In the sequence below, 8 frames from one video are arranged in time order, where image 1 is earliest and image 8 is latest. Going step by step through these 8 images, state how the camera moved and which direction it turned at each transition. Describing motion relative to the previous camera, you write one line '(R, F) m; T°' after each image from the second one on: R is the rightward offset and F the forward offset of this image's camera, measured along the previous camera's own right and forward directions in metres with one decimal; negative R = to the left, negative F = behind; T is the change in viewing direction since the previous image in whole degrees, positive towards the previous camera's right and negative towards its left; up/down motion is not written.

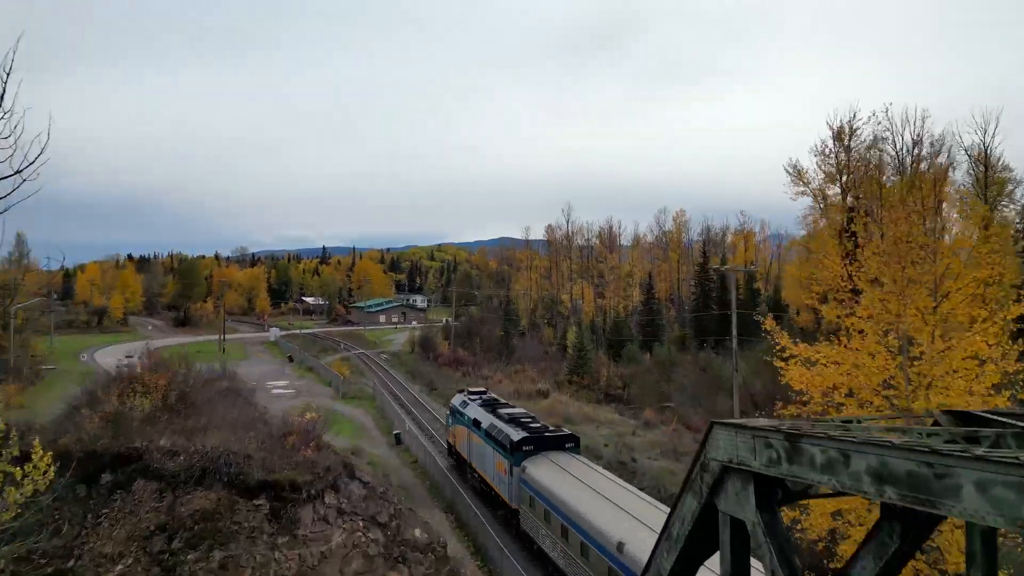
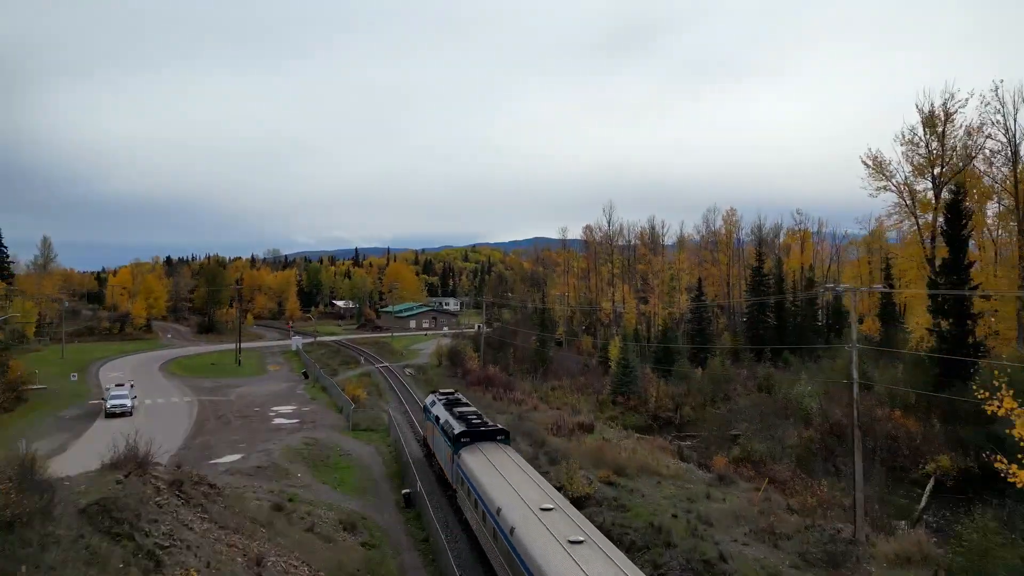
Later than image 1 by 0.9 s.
(-0.1, +4.6) m; -3°
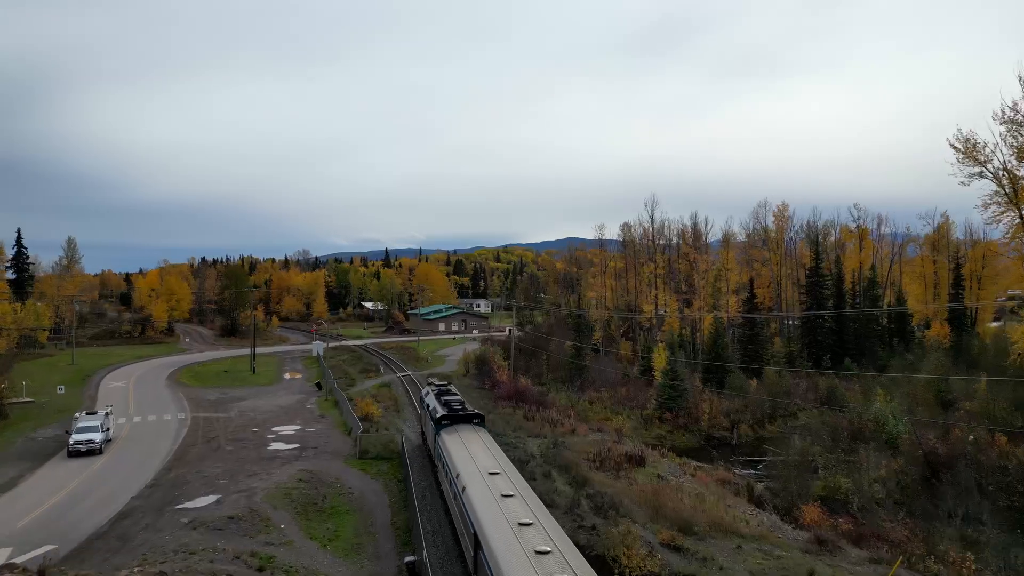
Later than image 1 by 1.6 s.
(-0.1, +4.1) m; -3°
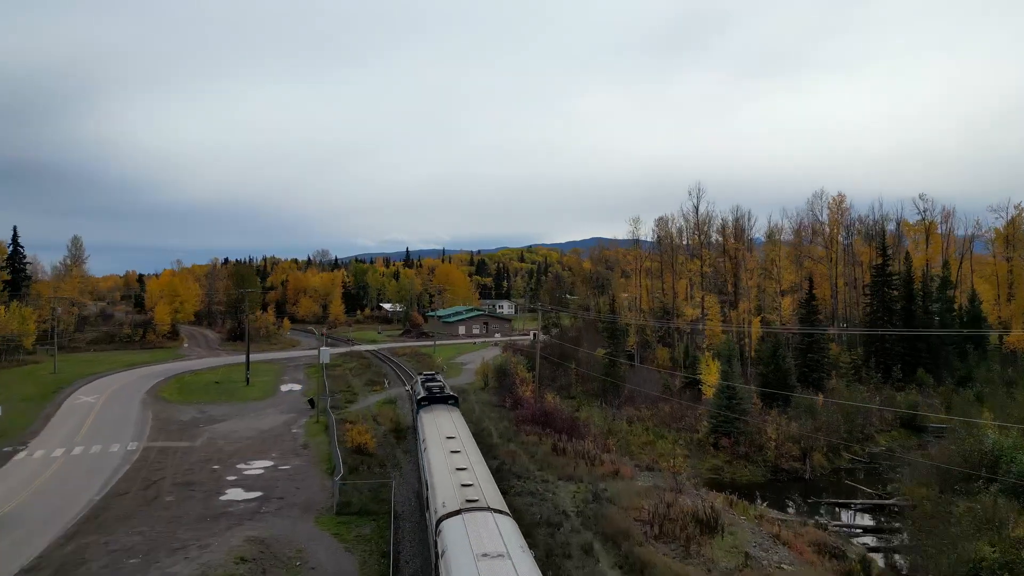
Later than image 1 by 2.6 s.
(0.0, +5.5) m; -2°
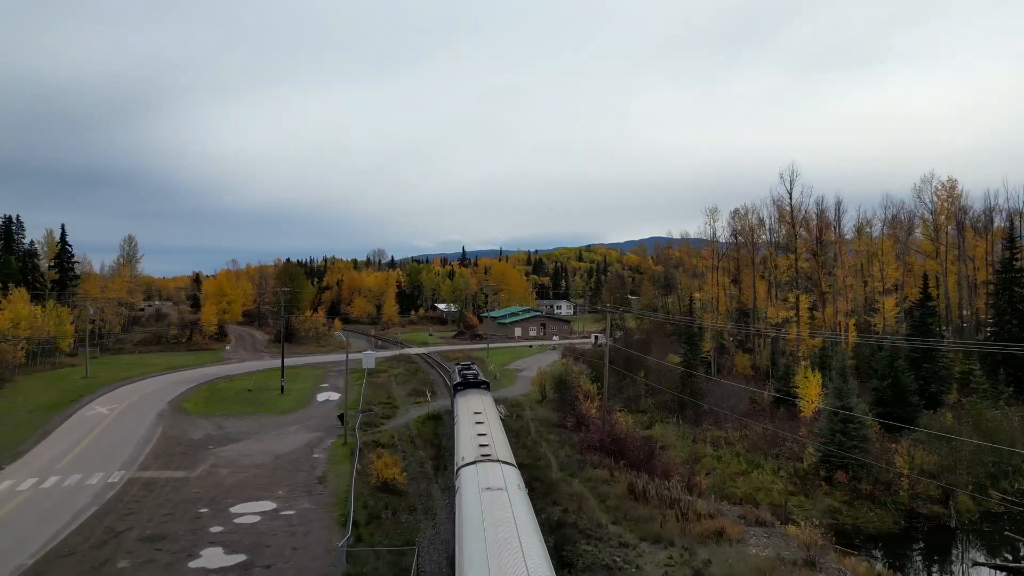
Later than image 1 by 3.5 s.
(-0.2, +4.9) m; -5°
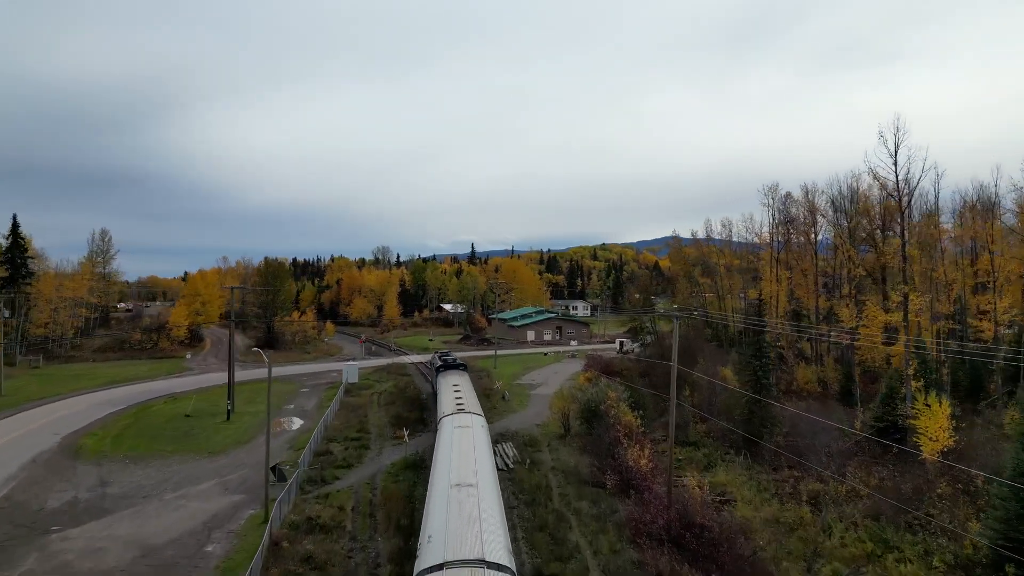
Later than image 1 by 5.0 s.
(0.0, +8.6) m; -1°
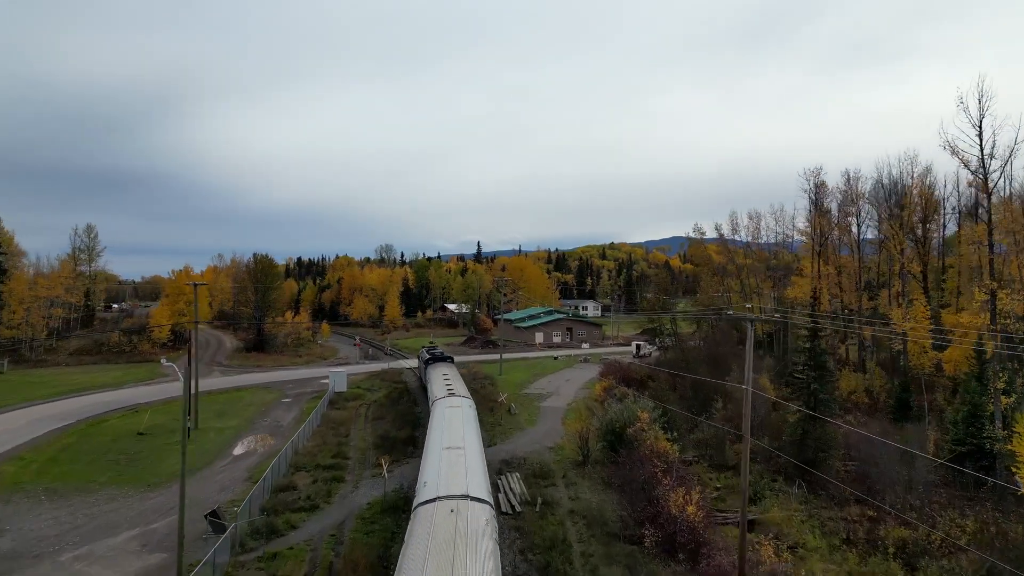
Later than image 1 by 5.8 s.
(0.0, +4.3) m; -1°
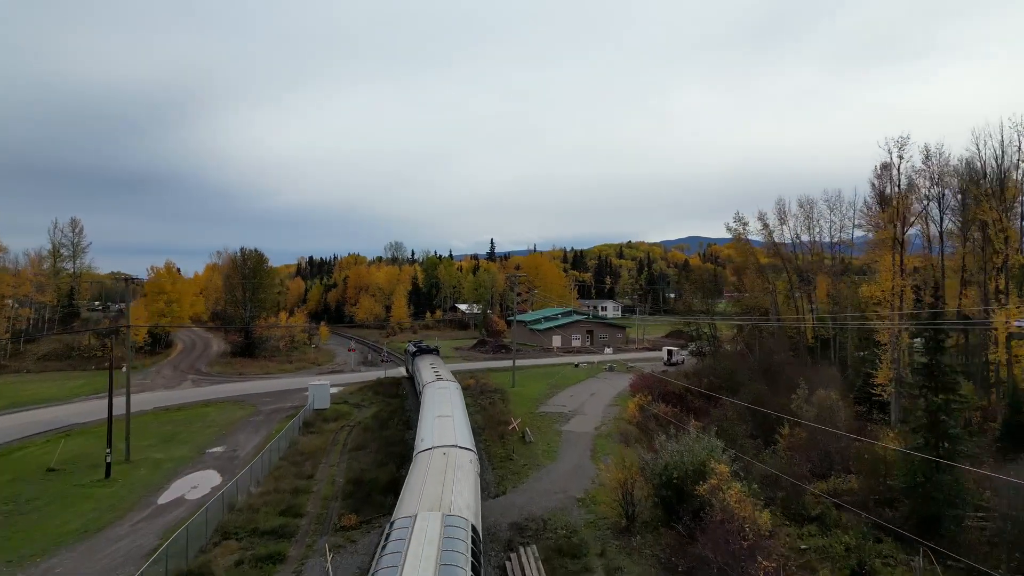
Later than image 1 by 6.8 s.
(0.0, +5.8) m; -1°
